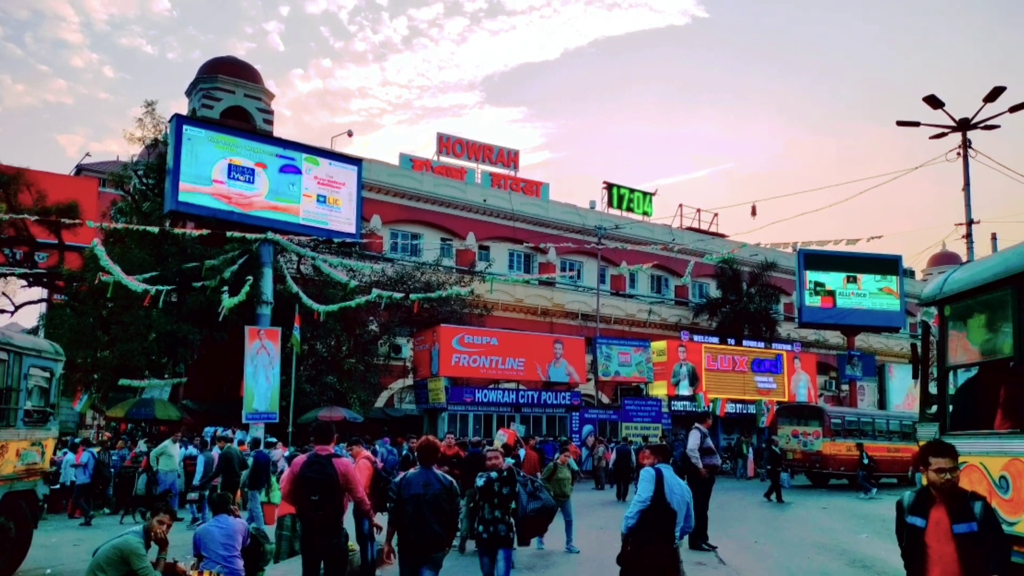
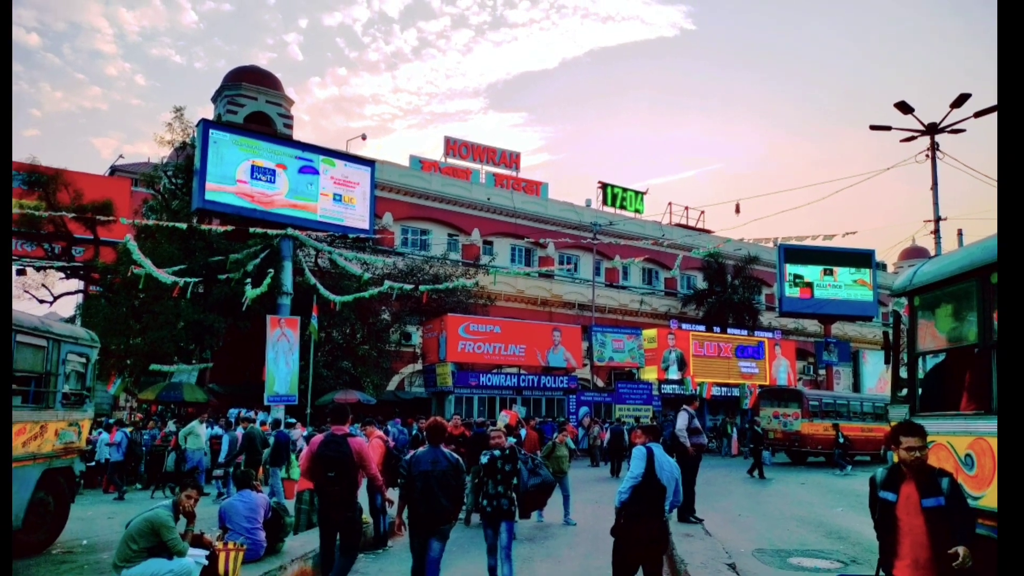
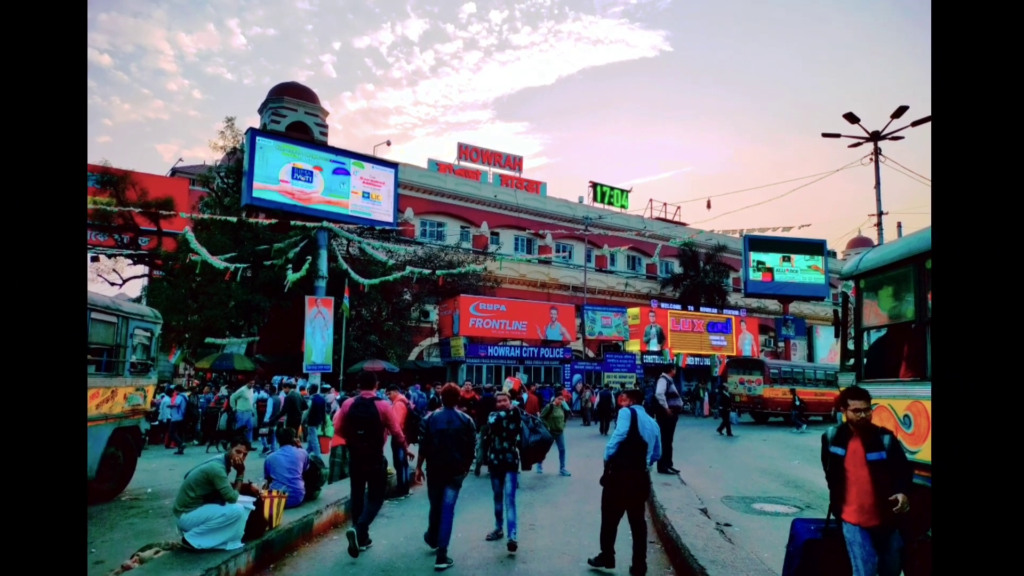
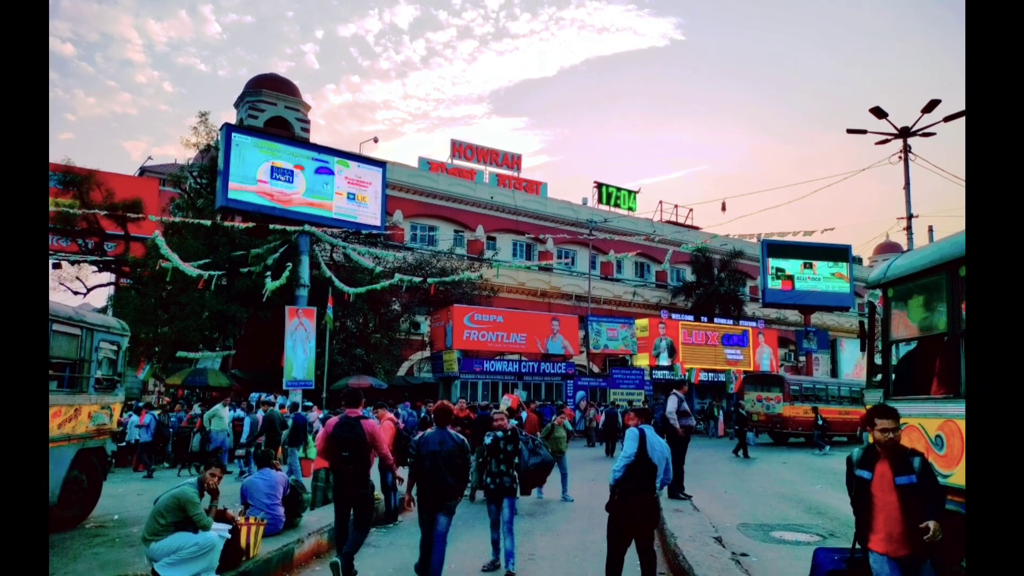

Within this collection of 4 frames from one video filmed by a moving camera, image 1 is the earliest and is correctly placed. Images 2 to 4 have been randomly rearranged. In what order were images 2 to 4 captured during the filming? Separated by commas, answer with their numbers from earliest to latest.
2, 4, 3
